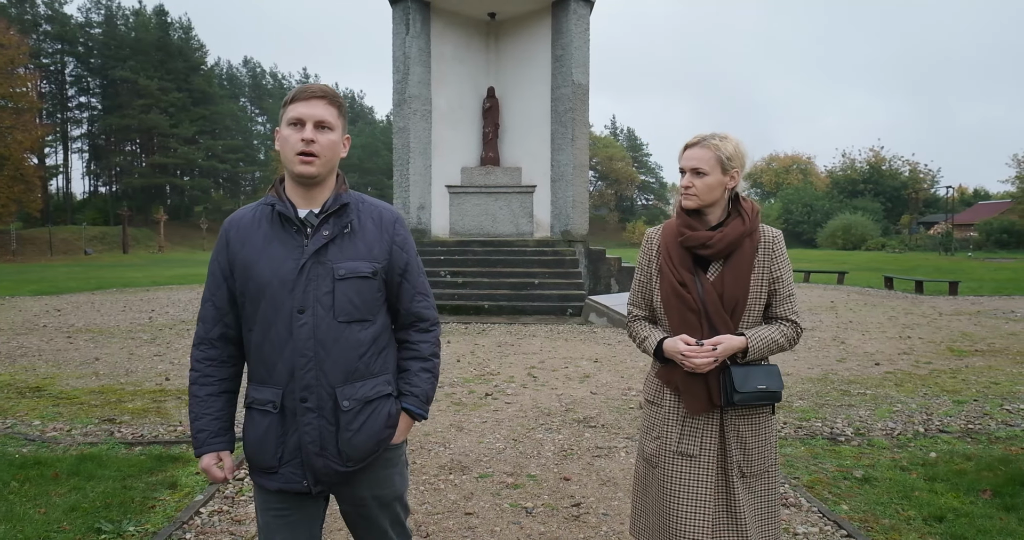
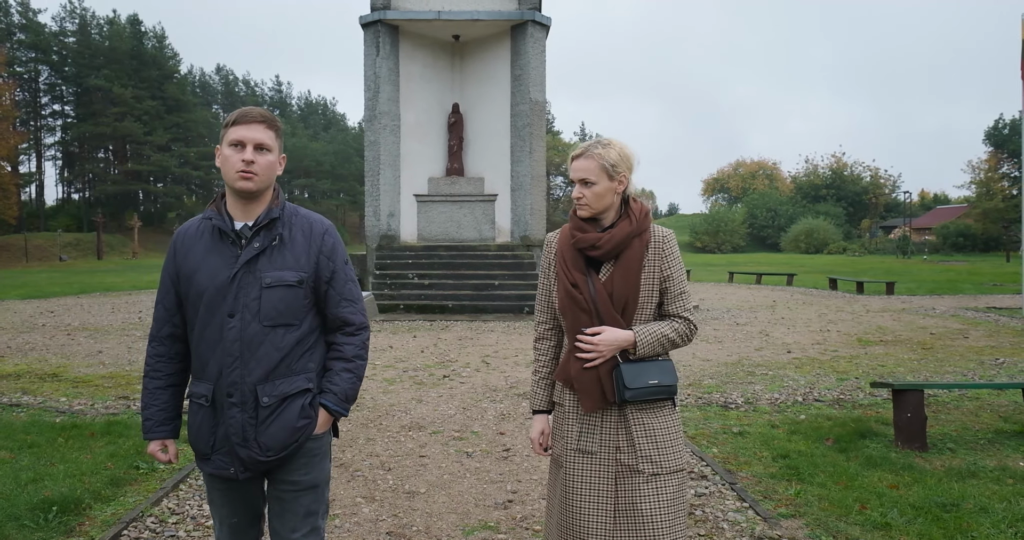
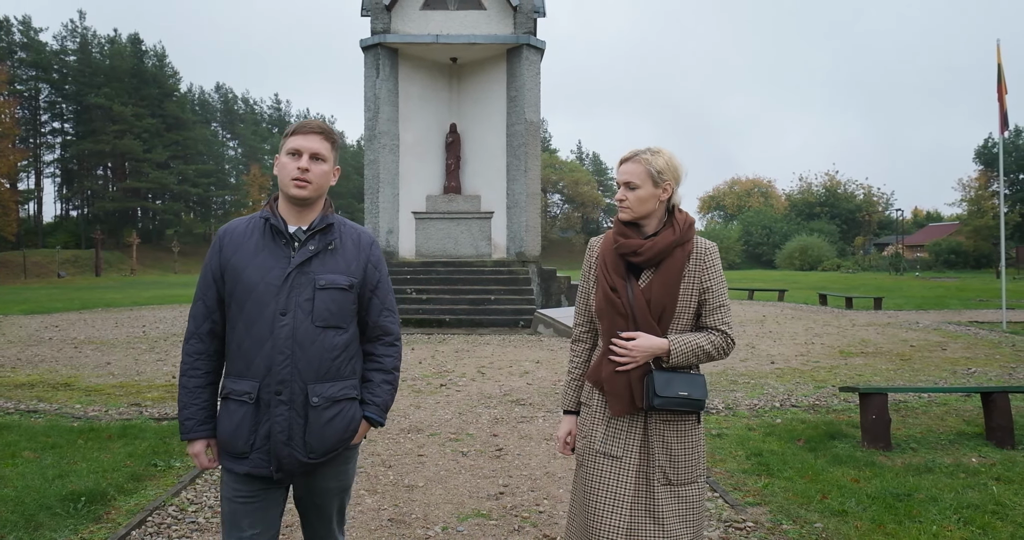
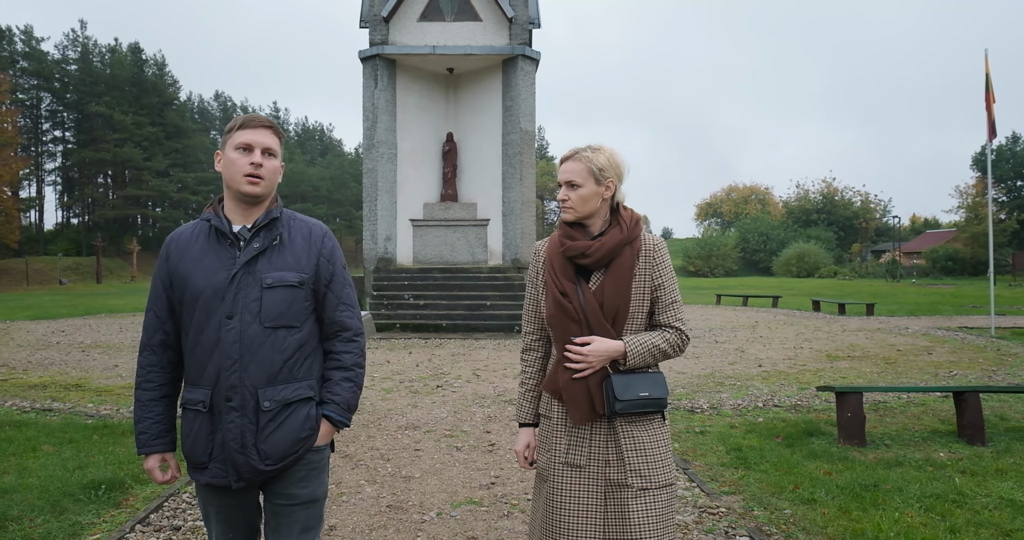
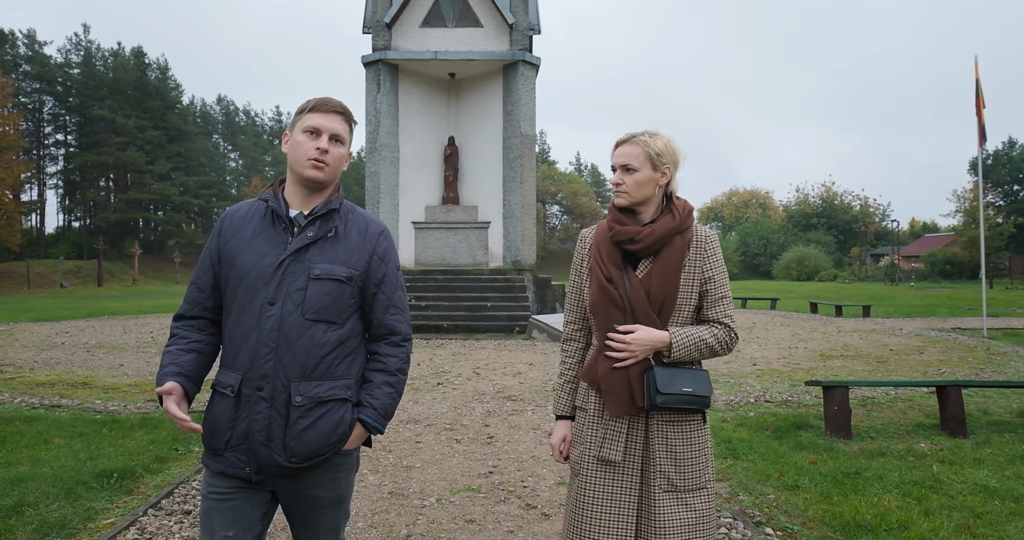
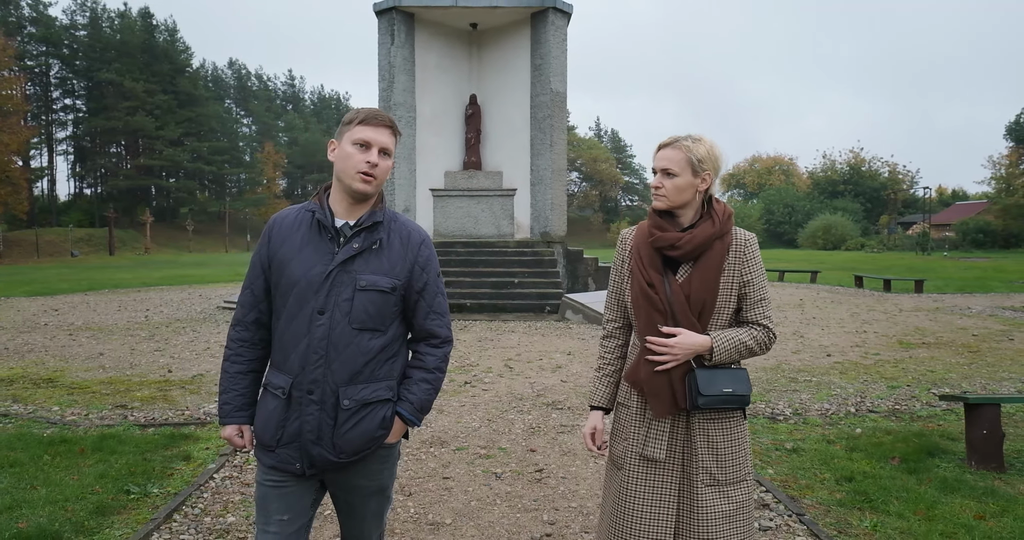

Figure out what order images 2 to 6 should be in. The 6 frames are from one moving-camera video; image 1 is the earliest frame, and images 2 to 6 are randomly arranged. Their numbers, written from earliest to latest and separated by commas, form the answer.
6, 2, 3, 4, 5
